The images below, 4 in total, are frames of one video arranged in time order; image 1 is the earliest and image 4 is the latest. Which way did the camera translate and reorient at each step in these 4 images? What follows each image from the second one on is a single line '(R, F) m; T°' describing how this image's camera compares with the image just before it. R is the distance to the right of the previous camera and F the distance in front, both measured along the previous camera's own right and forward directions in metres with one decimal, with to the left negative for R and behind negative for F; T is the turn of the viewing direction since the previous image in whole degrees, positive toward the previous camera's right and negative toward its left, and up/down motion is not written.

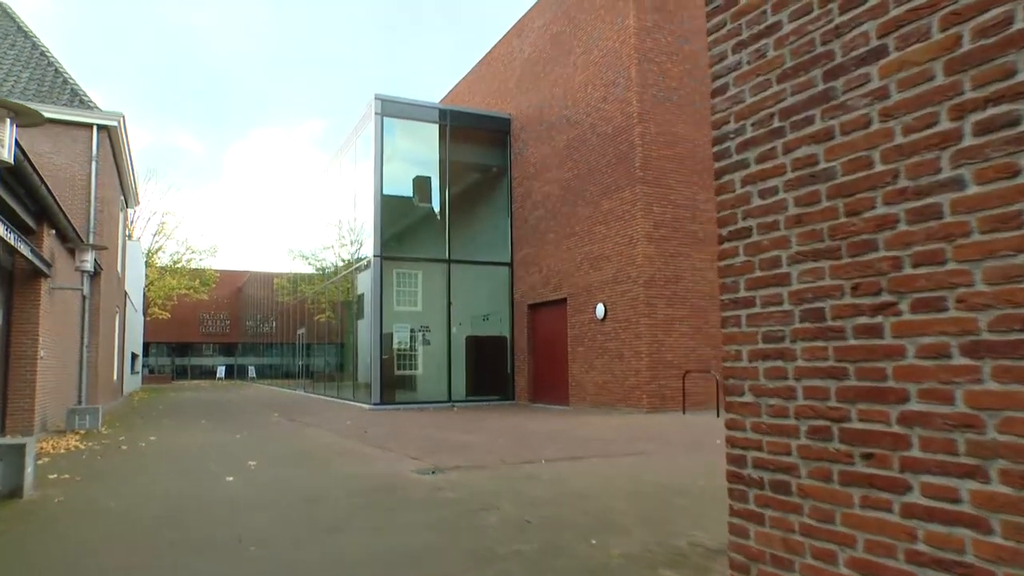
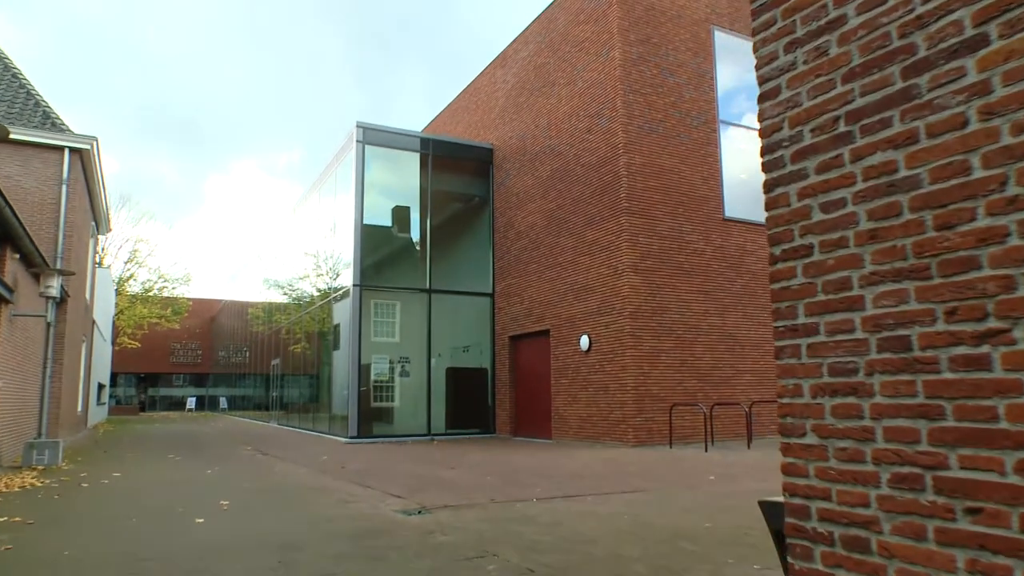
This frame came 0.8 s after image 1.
(-0.2, +0.4) m; +2°
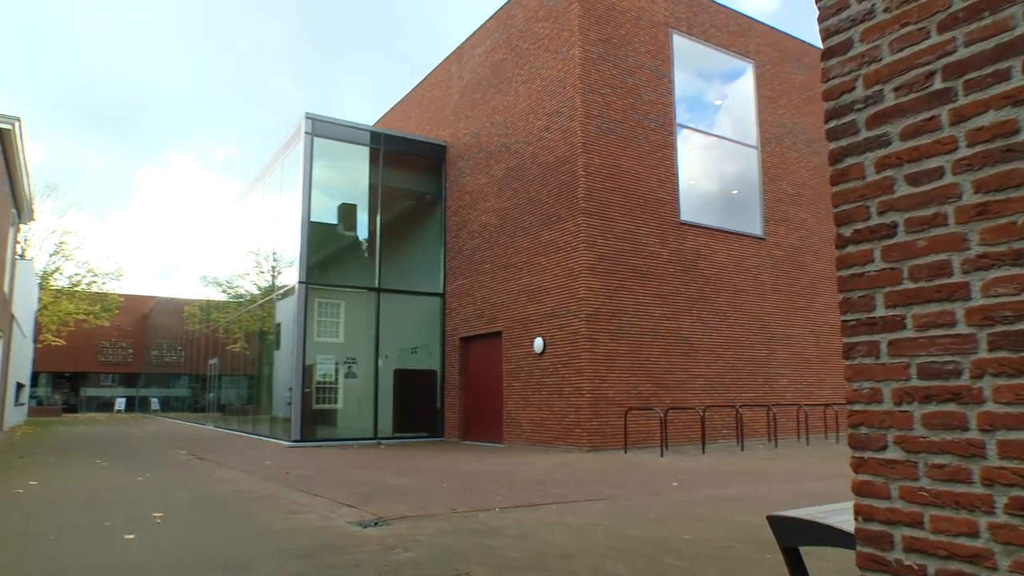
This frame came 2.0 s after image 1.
(-0.2, +0.5) m; +4°
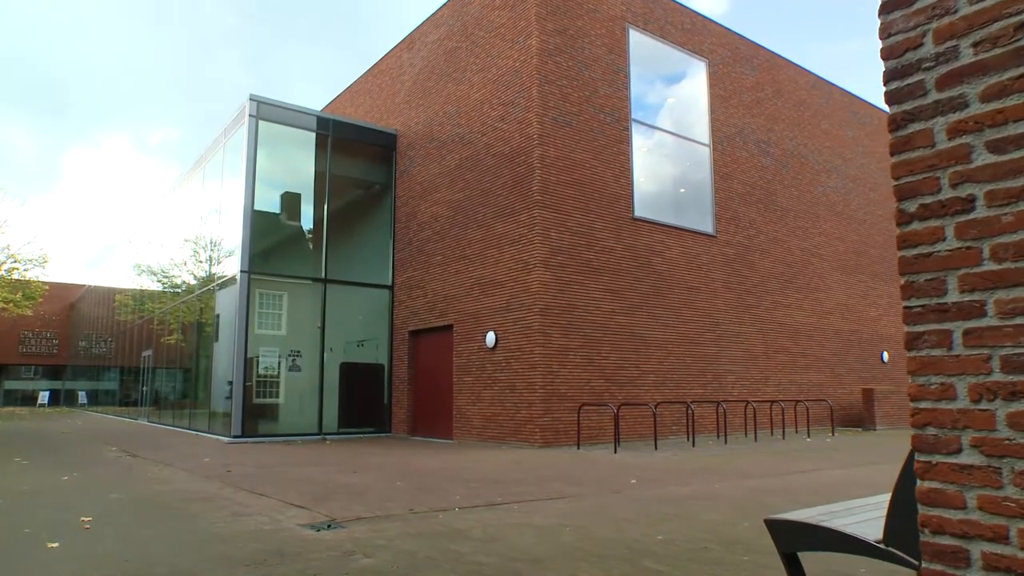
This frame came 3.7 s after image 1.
(-0.2, +0.4) m; +4°
